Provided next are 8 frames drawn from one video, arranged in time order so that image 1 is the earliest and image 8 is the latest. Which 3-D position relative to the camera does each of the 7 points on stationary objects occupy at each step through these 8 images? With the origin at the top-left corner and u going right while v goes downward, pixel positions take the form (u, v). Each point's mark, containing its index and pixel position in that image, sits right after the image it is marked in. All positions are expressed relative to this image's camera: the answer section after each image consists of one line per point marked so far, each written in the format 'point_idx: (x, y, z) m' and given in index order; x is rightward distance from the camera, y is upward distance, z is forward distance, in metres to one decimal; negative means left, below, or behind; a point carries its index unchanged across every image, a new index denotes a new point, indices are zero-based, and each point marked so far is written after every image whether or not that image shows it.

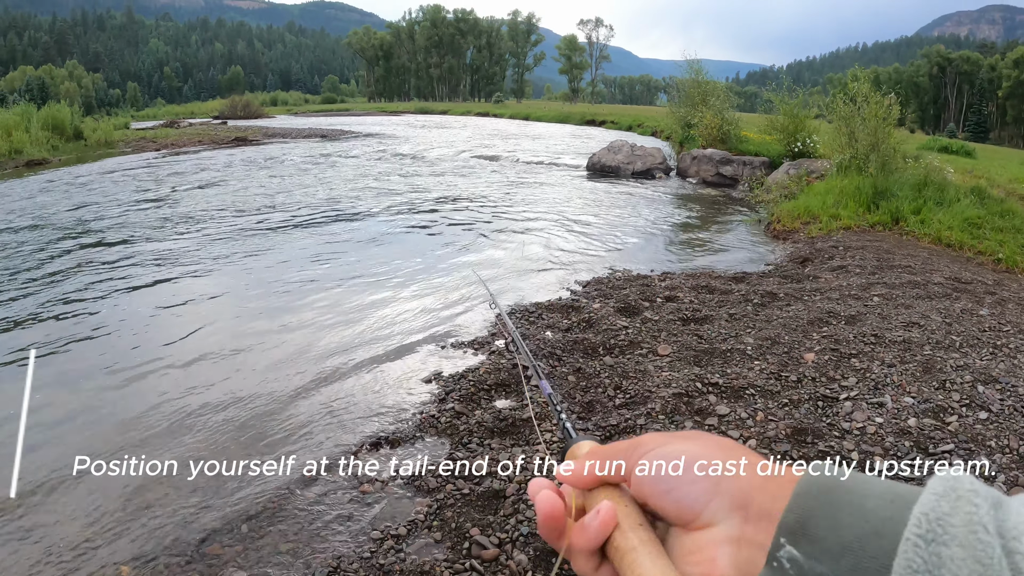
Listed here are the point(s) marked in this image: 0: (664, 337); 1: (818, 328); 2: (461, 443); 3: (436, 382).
0: (+2.1, -0.8, +7.7) m
1: (+4.2, -0.6, +7.9) m
2: (-0.5, -1.5, +6.0) m
3: (-0.9, -1.2, +7.0) m
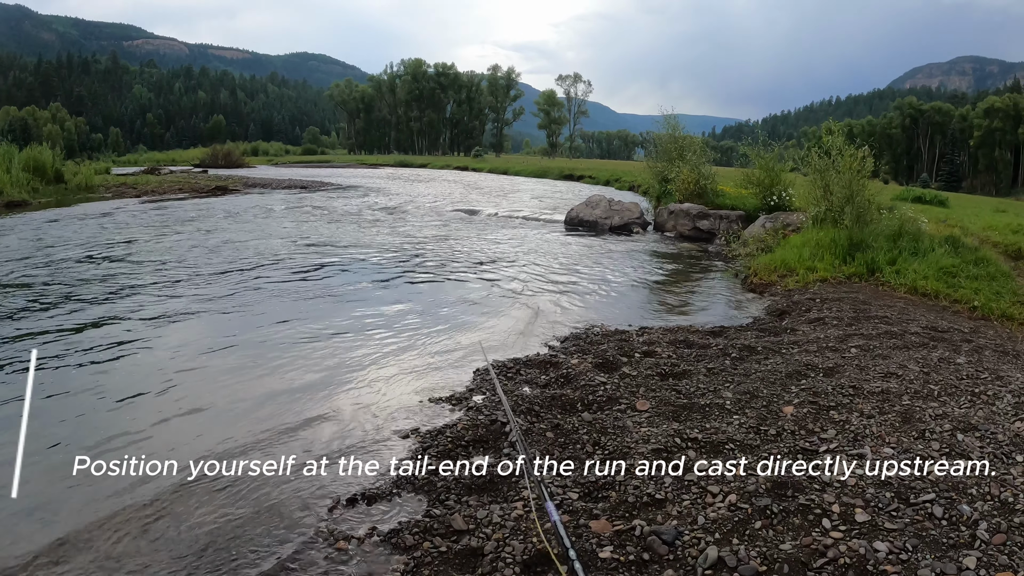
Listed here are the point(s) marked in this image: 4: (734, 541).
0: (+1.9, -1.4, +7.7) m
1: (+4.0, -1.3, +7.9) m
2: (-0.8, -2.1, +5.9) m
3: (-1.1, -1.8, +7.0) m
4: (+1.9, -2.2, +5.1) m
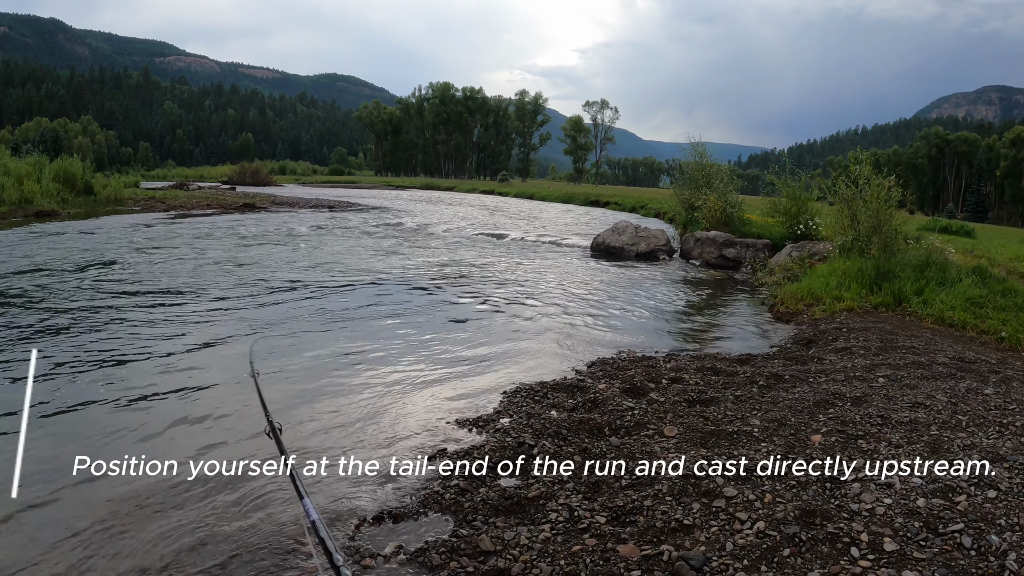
0: (+2.2, -1.8, +7.7) m
1: (+4.3, -1.7, +7.8) m
2: (-0.5, -2.4, +5.9) m
3: (-0.8, -2.1, +7.0) m
4: (+2.2, -2.5, +5.0) m
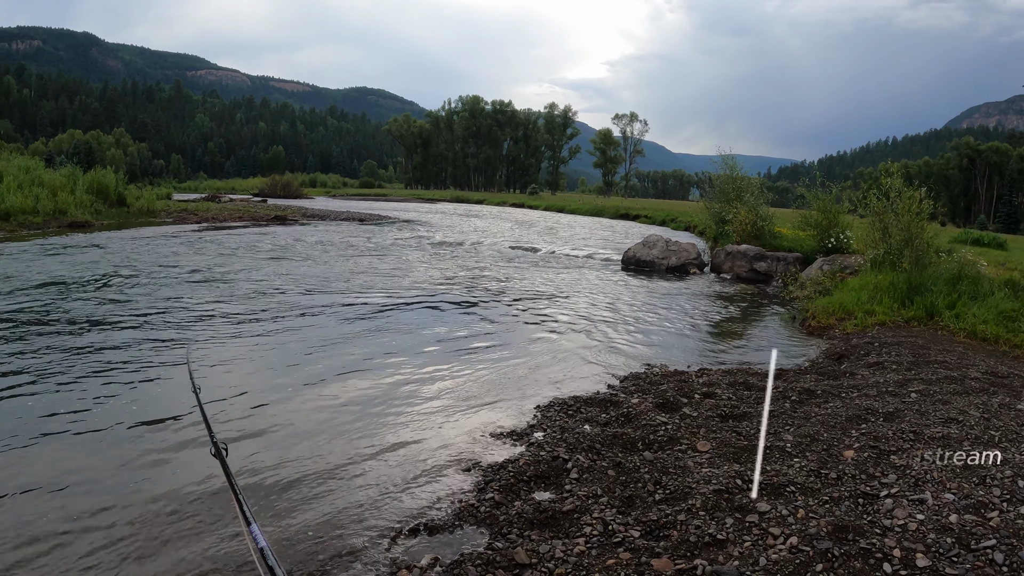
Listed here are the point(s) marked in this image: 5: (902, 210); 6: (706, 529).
0: (+2.6, -1.9, +7.7) m
1: (+4.7, -1.9, +7.8) m
2: (-0.1, -2.5, +6.0) m
3: (-0.4, -2.3, +7.1) m
4: (+2.5, -2.6, +5.1) m
5: (+9.5, +2.0, +14.2) m
6: (+1.9, -2.4, +5.8) m
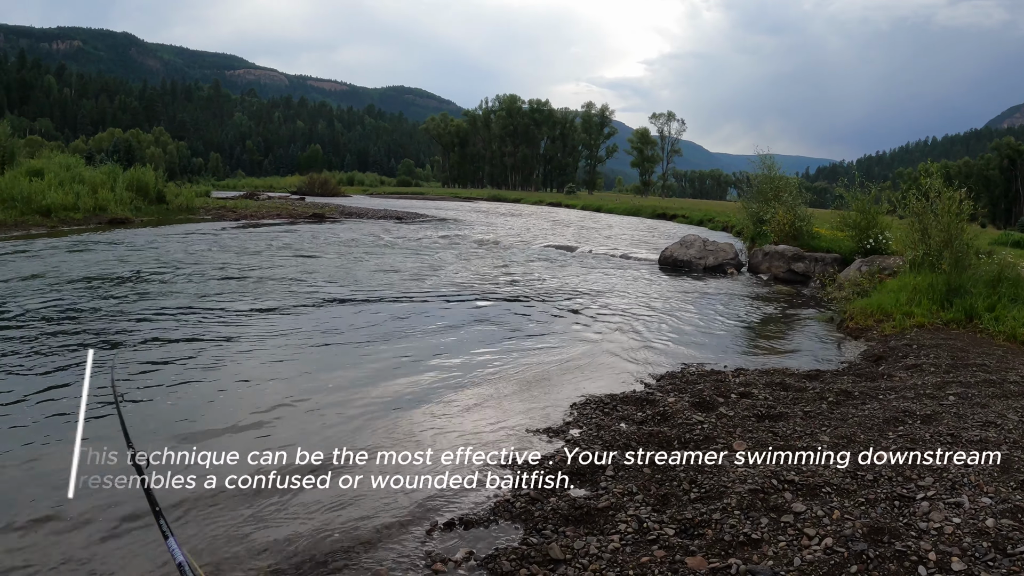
0: (+3.0, -1.9, +7.7) m
1: (+5.1, -1.9, +7.8) m
2: (+0.3, -2.5, +6.0) m
3: (0.0, -2.2, +7.2) m
4: (+2.9, -2.7, +5.1) m
5: (+10.1, +2.0, +14.0) m
6: (+2.3, -2.4, +5.9) m
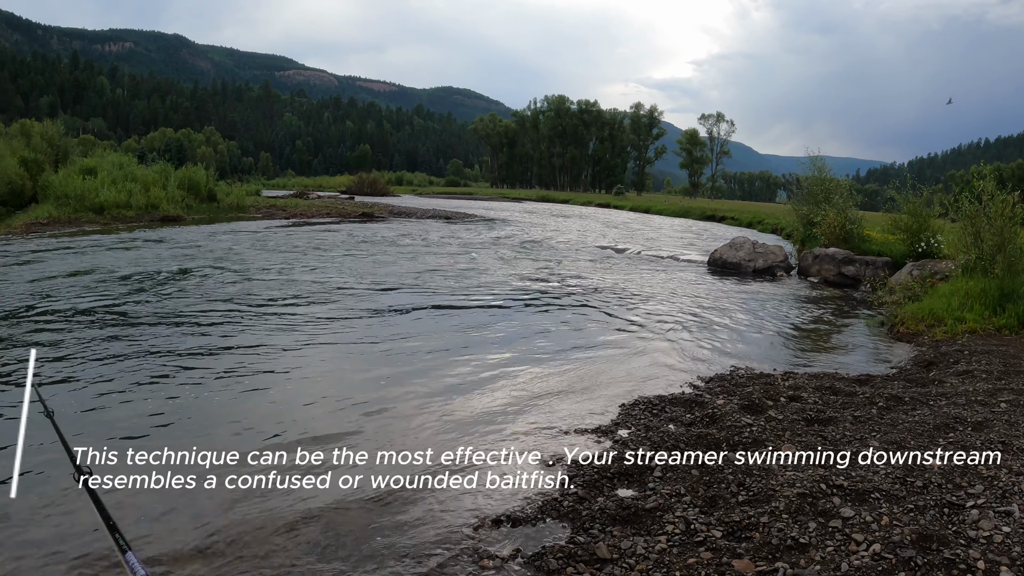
0: (+3.6, -2.0, +7.7) m
1: (+5.7, -1.9, +7.7) m
2: (+0.8, -2.5, +6.1) m
3: (+0.5, -2.2, +7.2) m
4: (+3.4, -2.7, +5.1) m
5: (+10.9, +1.9, +13.7) m
6: (+2.8, -2.5, +5.9) m
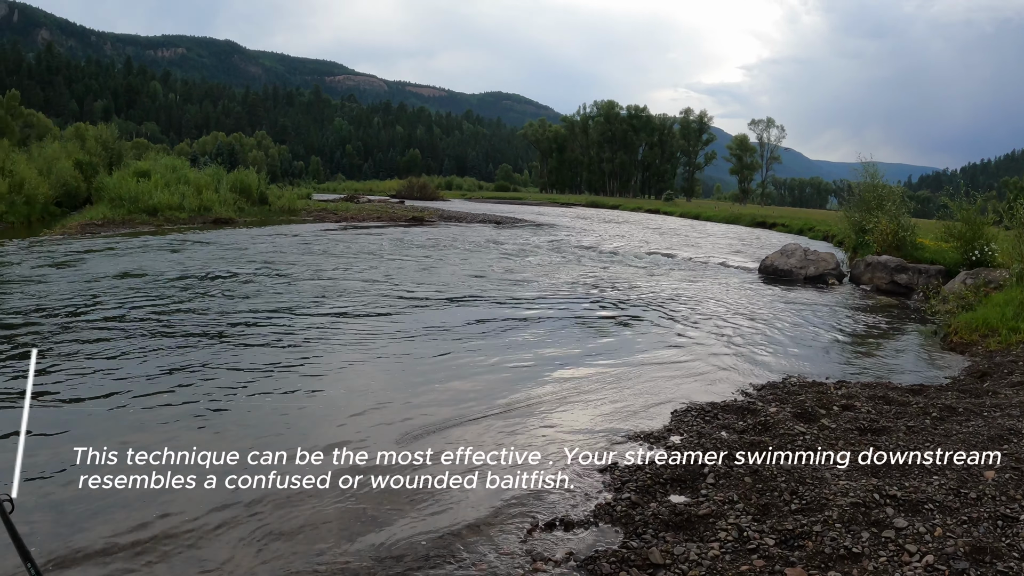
0: (+4.2, -2.1, +7.6) m
1: (+6.3, -2.0, +7.6) m
2: (+1.3, -2.6, +6.1) m
3: (+1.1, -2.3, +7.2) m
4: (+3.9, -2.8, +5.0) m
5: (+11.7, +1.8, +13.5) m
6: (+3.4, -2.6, +5.8) m
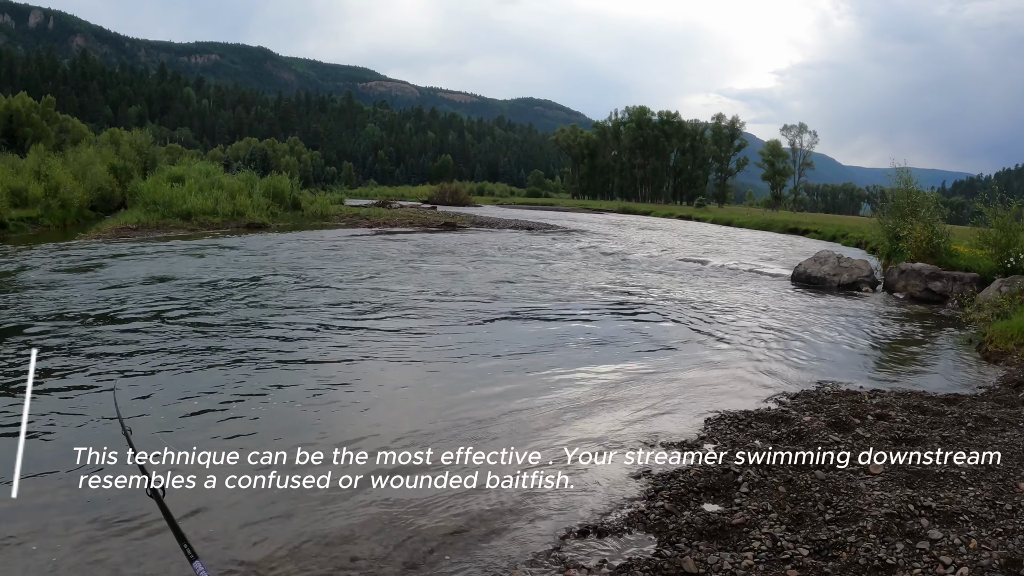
0: (+4.6, -2.2, +7.6) m
1: (+6.7, -2.1, +7.5) m
2: (+1.7, -2.7, +6.1) m
3: (+1.5, -2.4, +7.2) m
4: (+4.3, -2.9, +5.0) m
5: (+12.2, +1.7, +13.3) m
6: (+3.7, -2.7, +5.8) m
